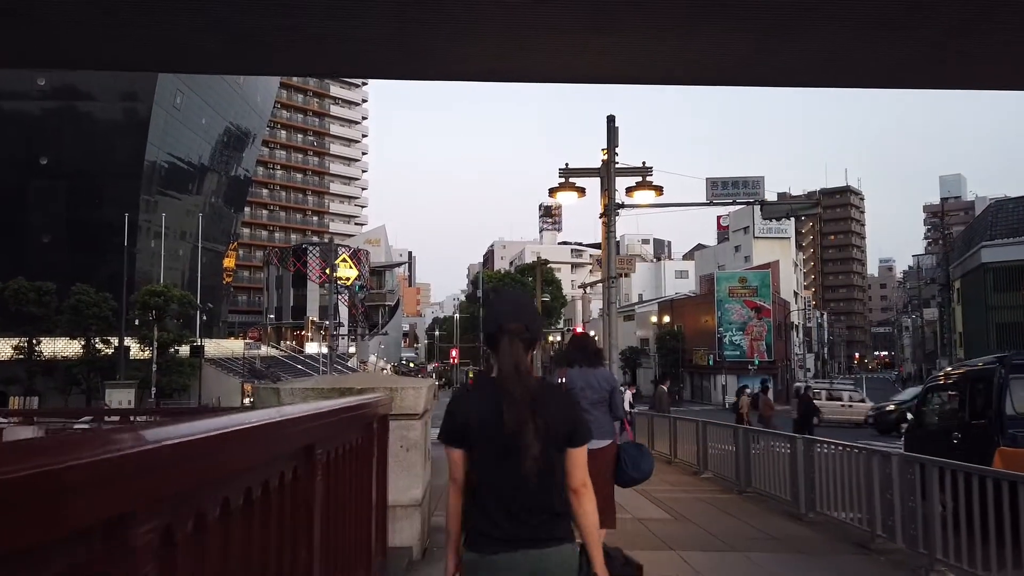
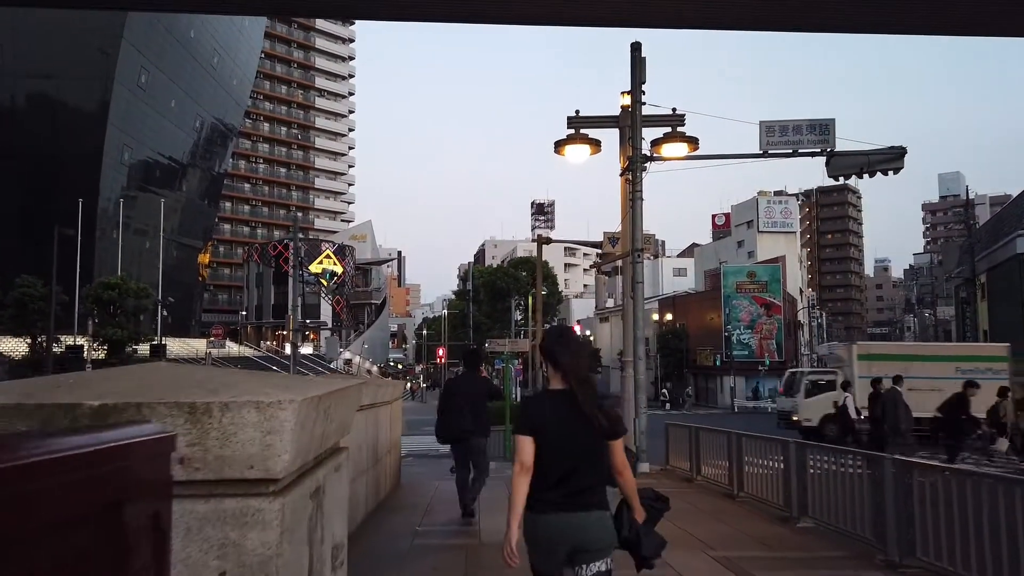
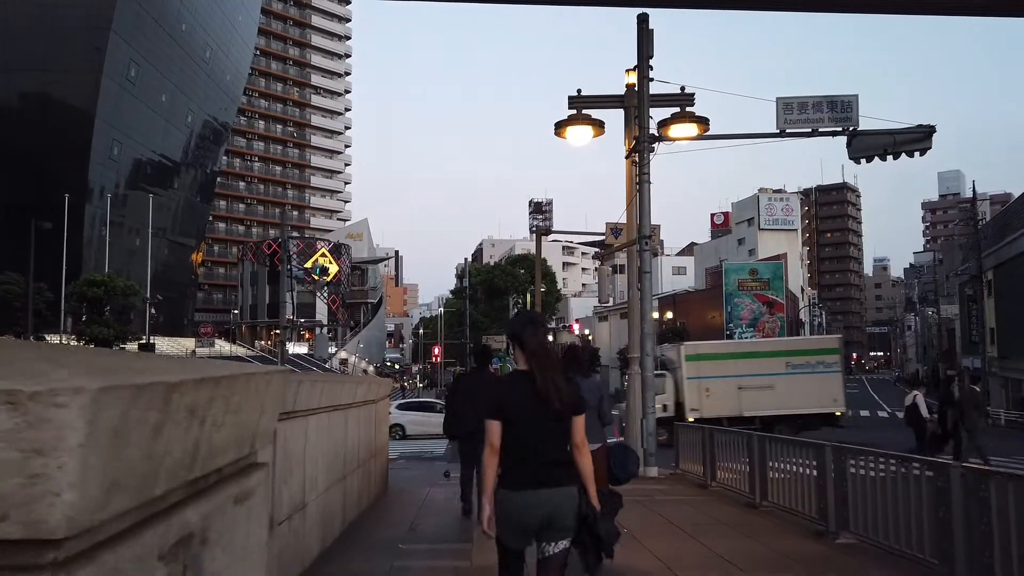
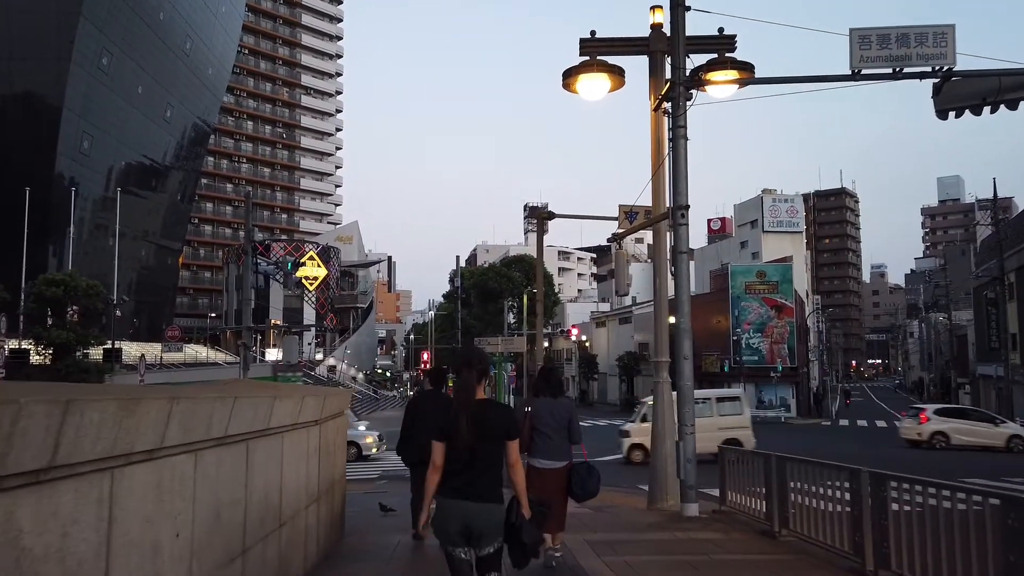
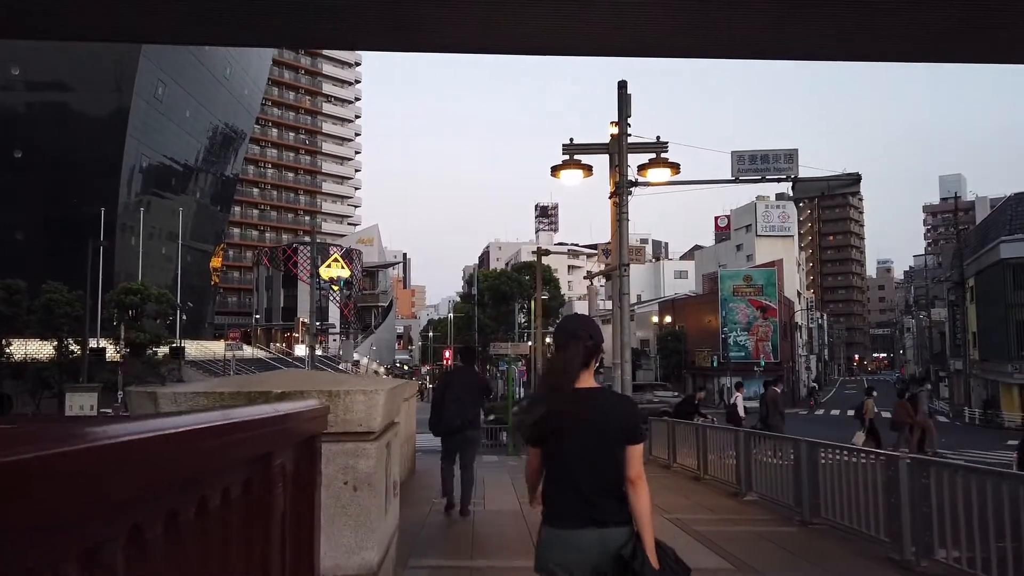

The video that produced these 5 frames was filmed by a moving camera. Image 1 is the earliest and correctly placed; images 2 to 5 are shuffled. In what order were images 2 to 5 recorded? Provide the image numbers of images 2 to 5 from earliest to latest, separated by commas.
5, 2, 3, 4
